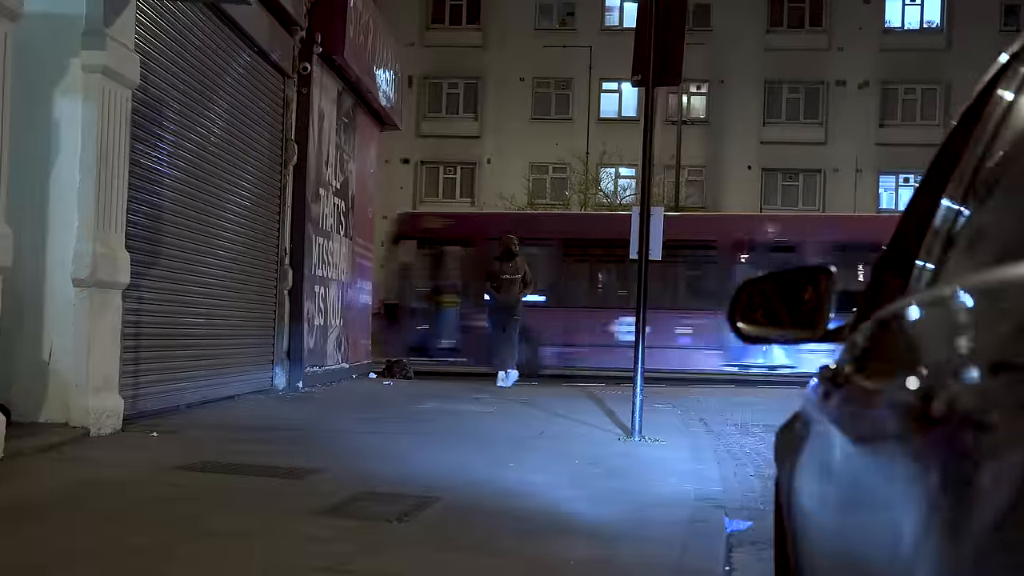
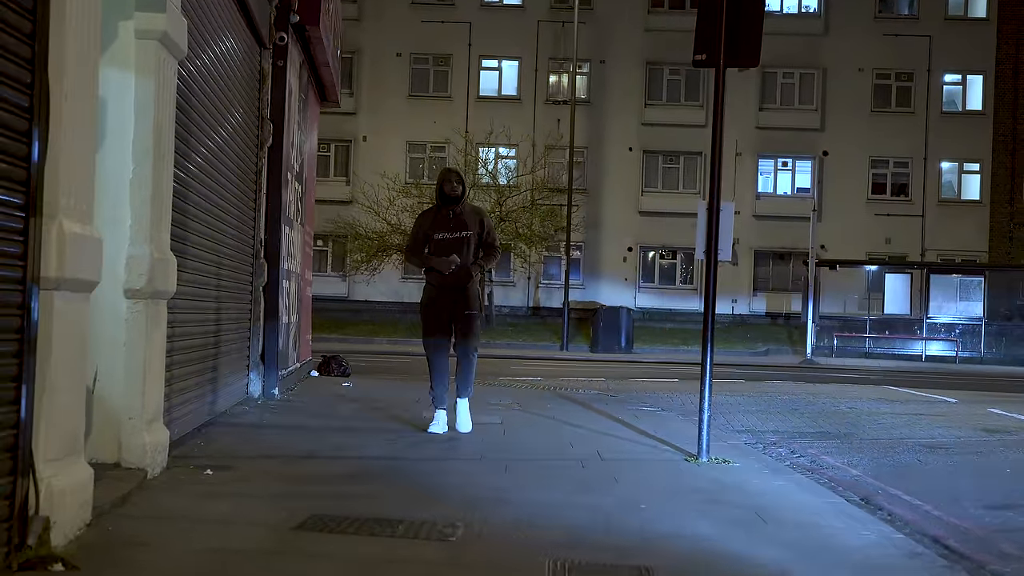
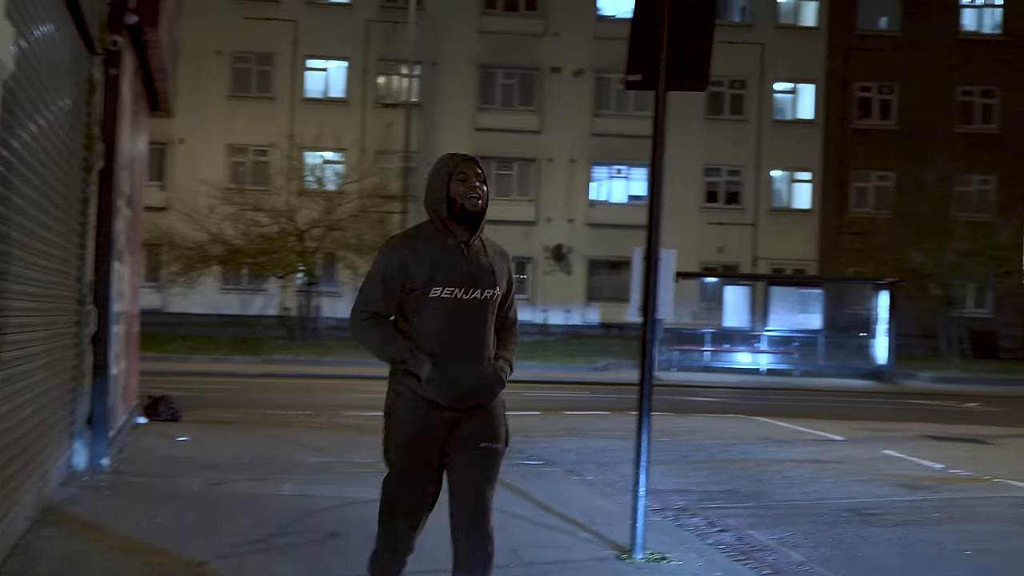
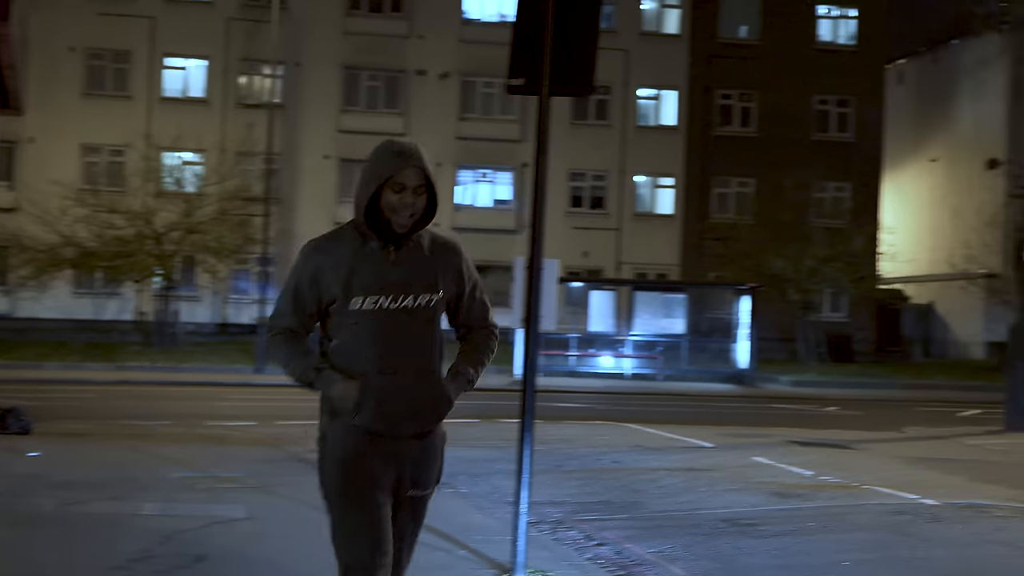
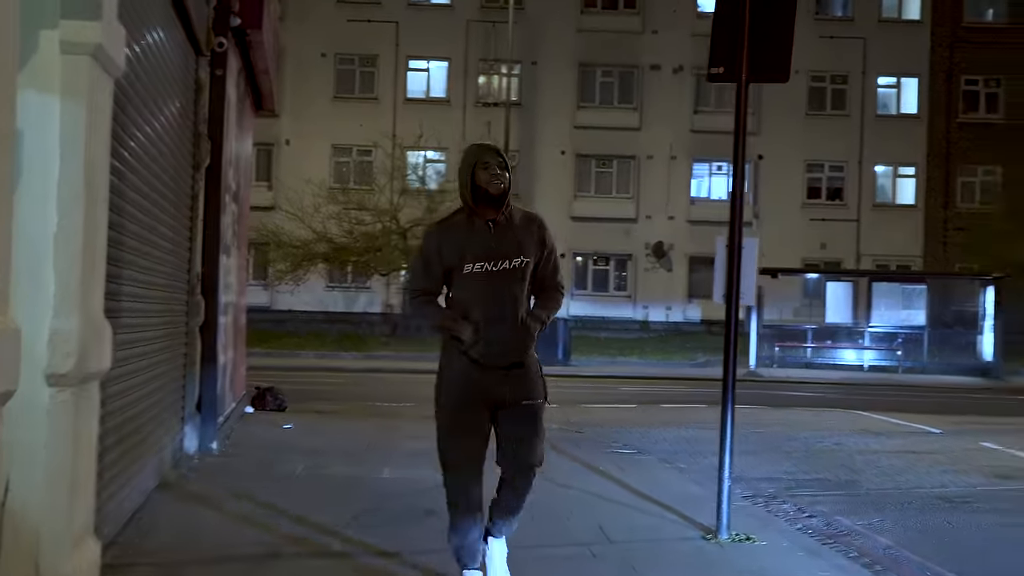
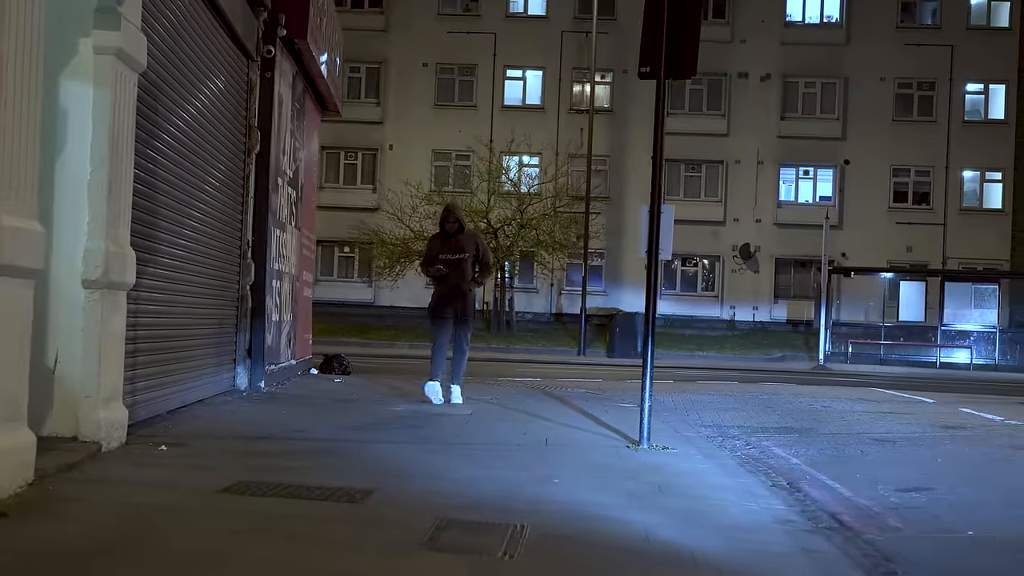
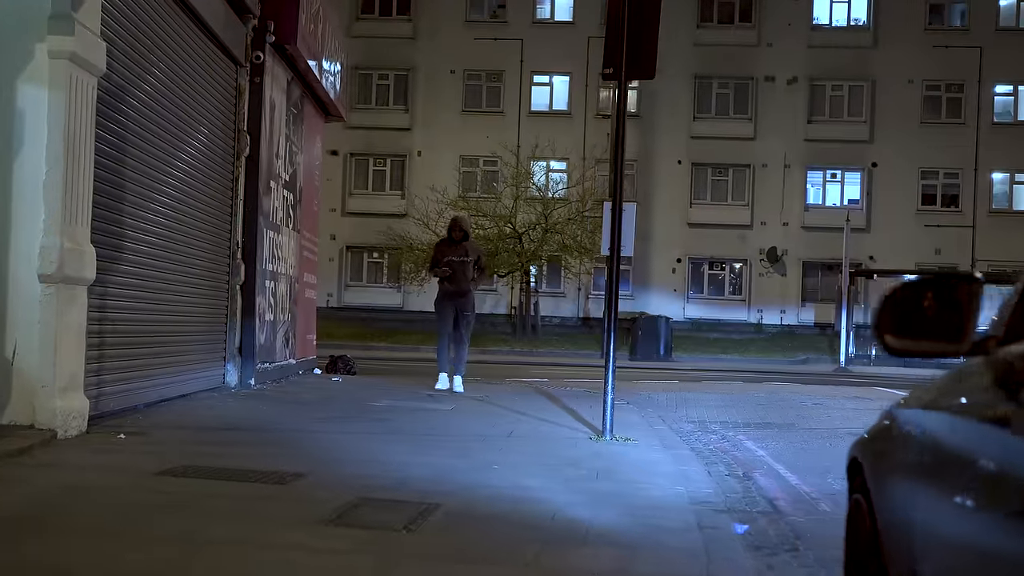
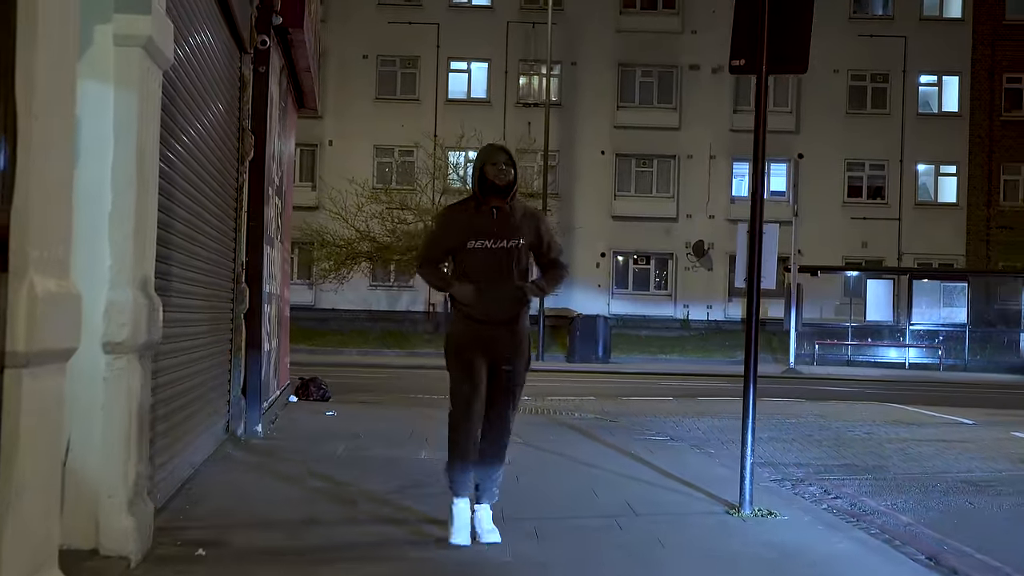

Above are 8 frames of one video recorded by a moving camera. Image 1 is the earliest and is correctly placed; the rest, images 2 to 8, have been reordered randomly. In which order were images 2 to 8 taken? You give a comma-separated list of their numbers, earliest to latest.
7, 6, 2, 8, 5, 3, 4
